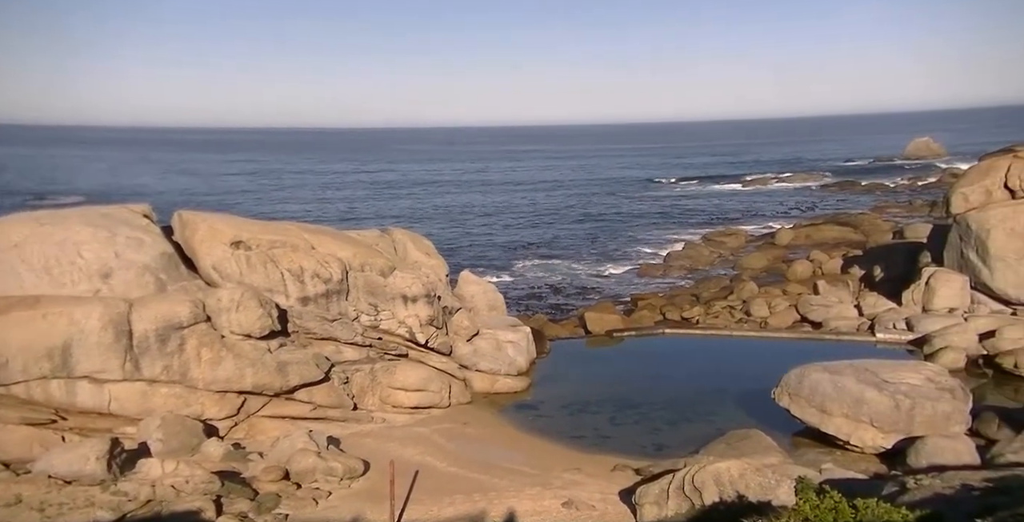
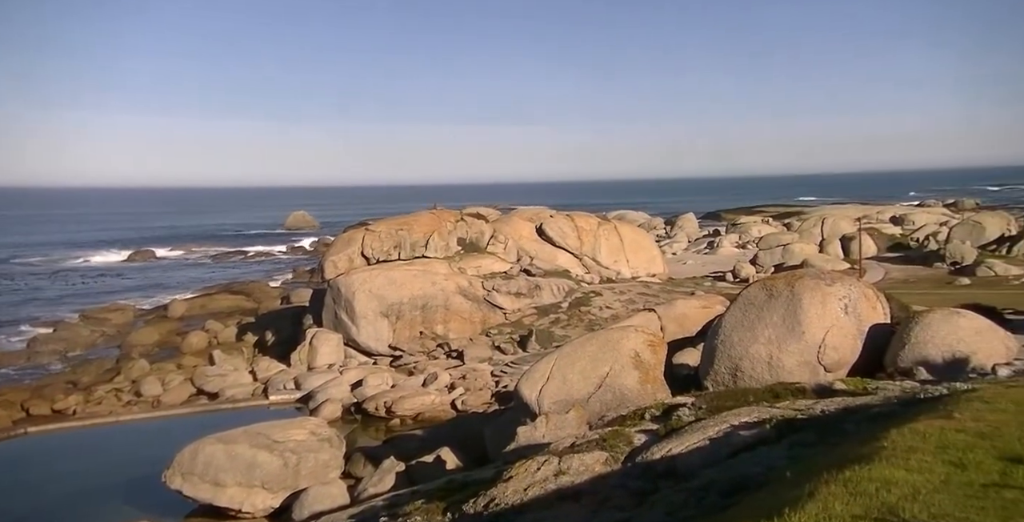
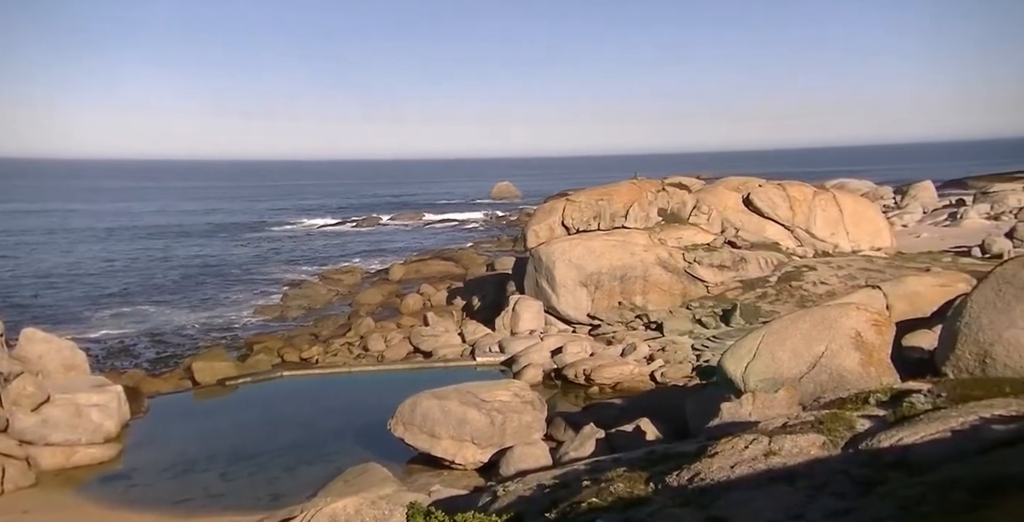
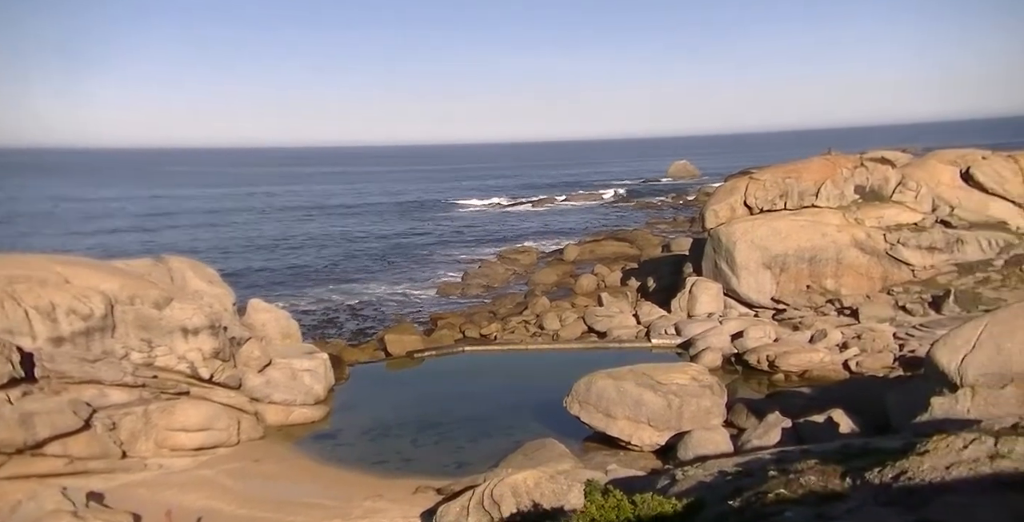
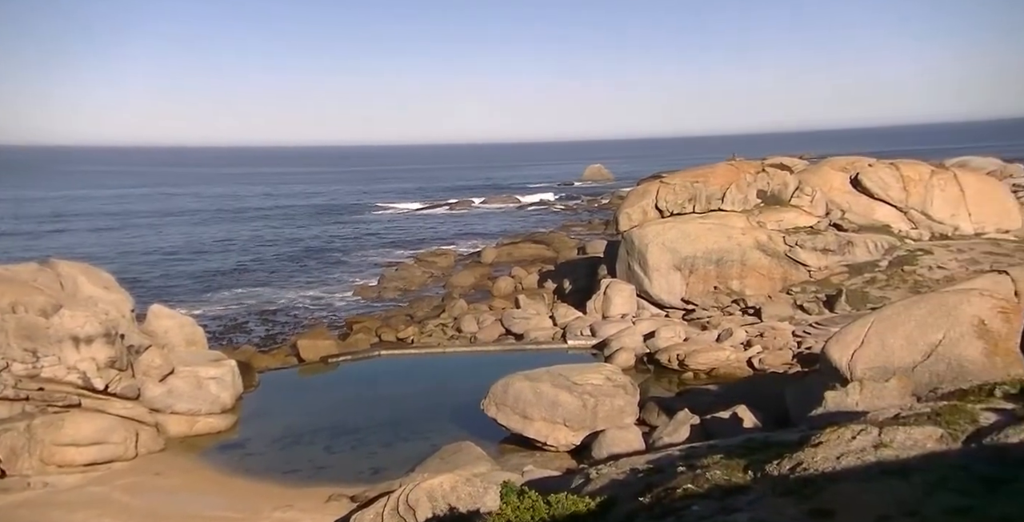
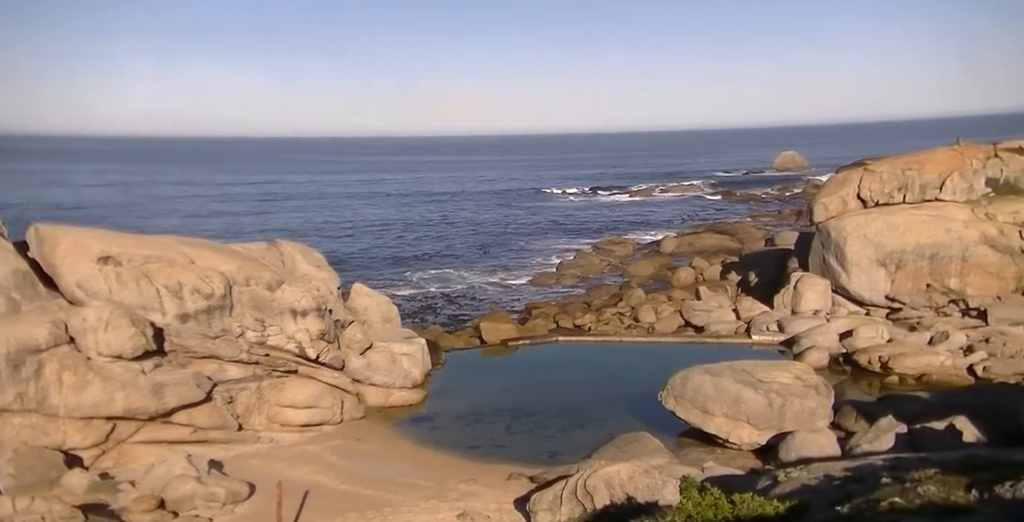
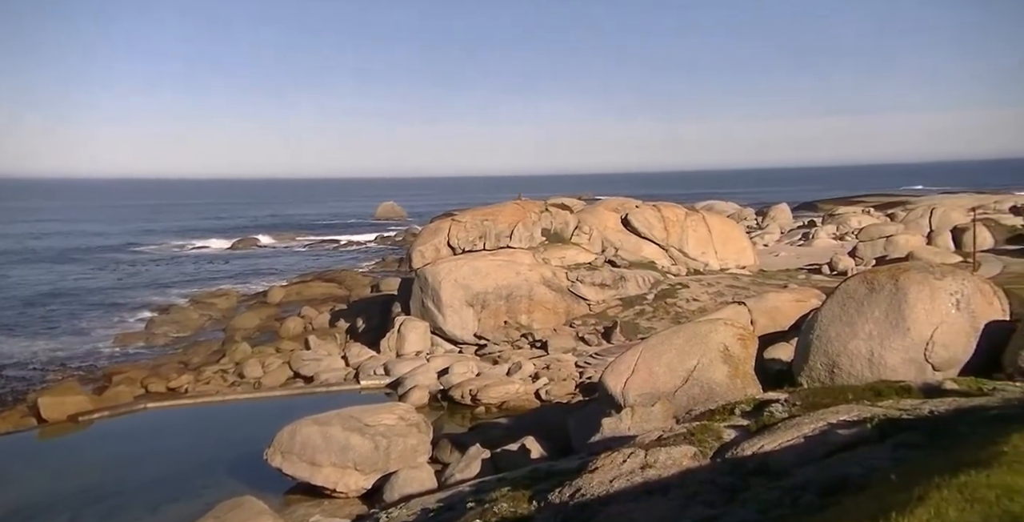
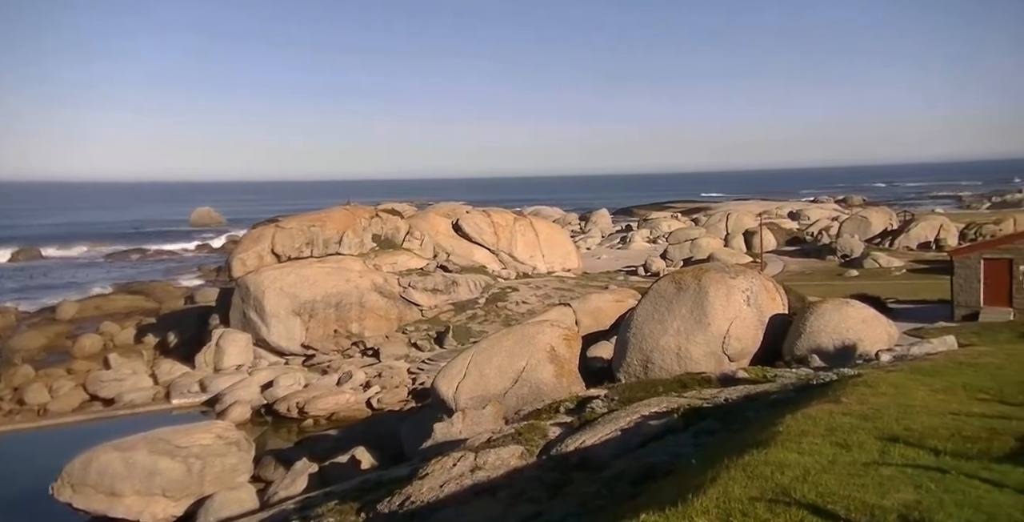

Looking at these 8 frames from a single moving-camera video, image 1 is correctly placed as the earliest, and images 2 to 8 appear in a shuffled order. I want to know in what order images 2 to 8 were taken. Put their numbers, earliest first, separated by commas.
6, 4, 5, 3, 7, 2, 8
